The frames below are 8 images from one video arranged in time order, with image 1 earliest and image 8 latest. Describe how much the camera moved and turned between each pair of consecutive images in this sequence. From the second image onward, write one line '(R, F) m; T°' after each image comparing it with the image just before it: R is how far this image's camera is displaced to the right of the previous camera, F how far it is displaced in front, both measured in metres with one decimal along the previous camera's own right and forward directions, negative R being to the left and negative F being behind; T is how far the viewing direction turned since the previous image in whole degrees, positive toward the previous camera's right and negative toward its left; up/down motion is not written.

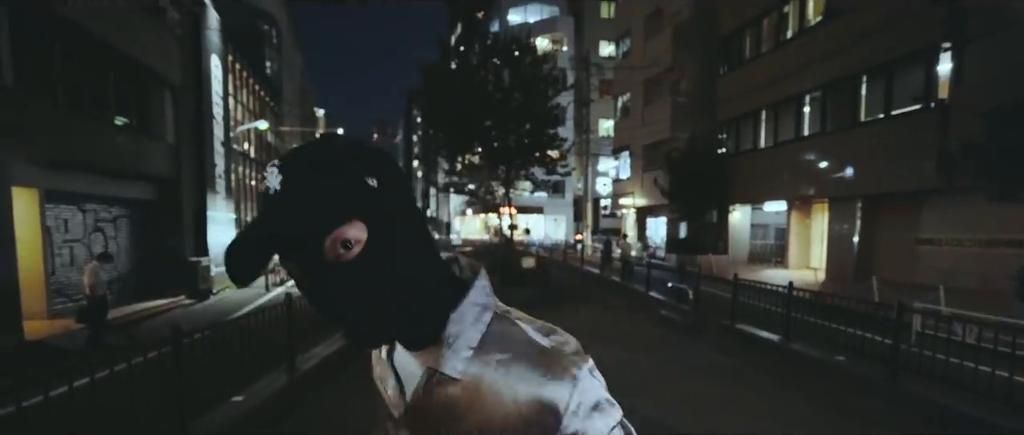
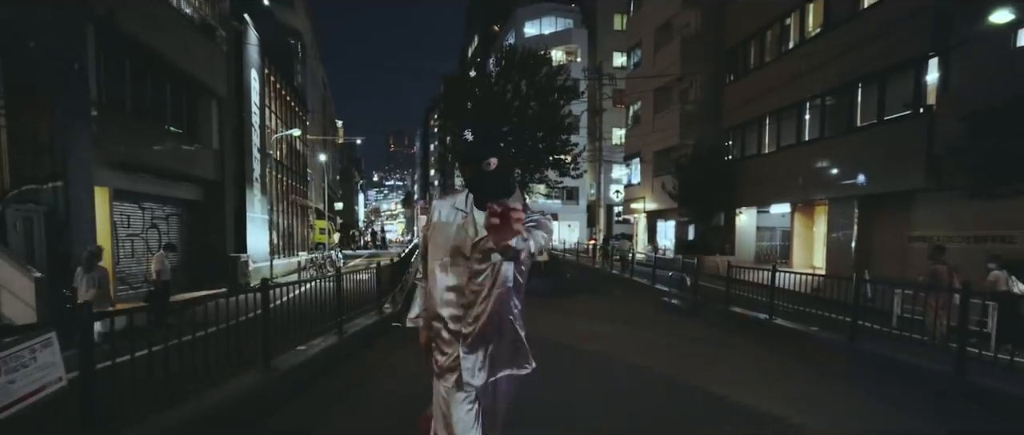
(0.0, -0.9) m; -2°
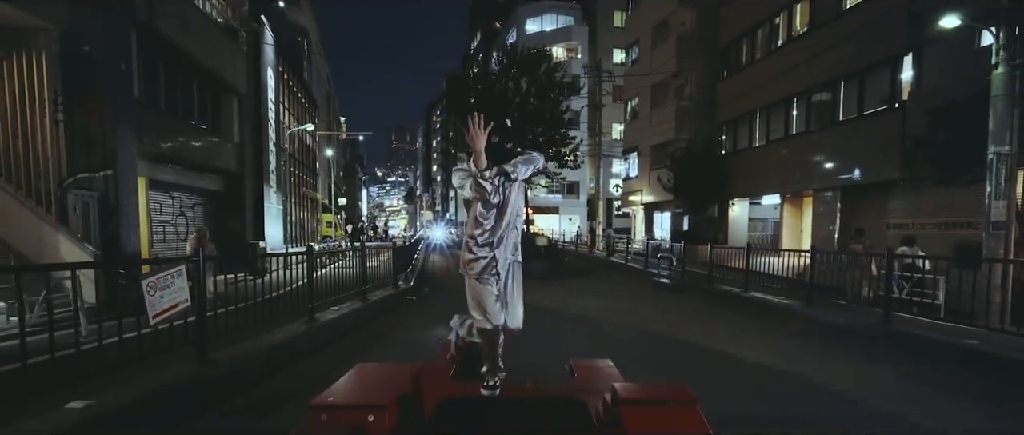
(0.0, -0.9) m; 0°
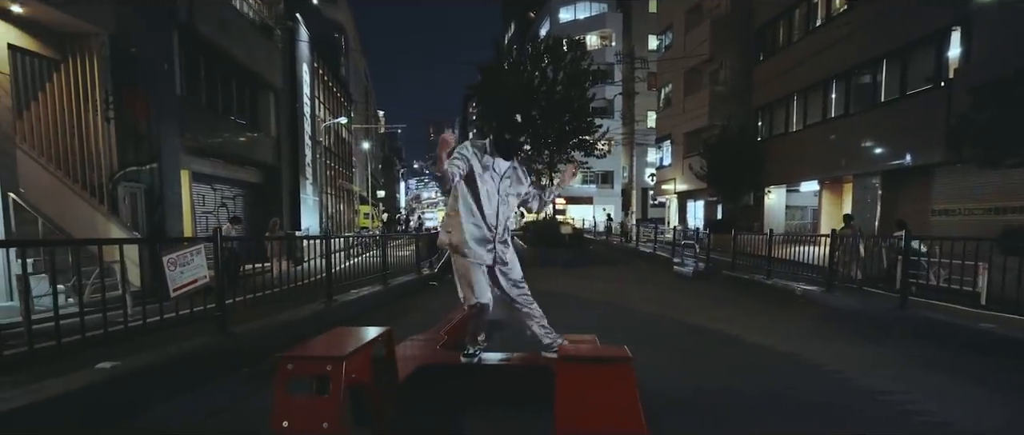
(+0.3, -0.1) m; -4°
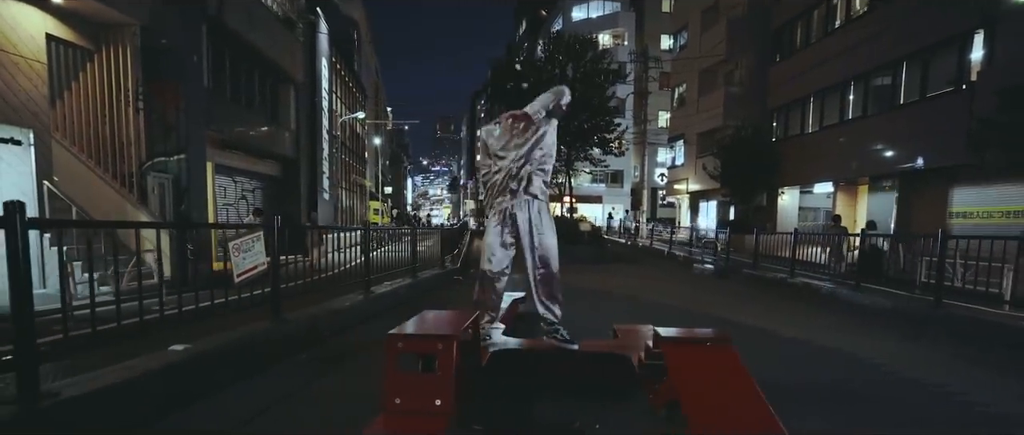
(-0.3, -0.1) m; 0°
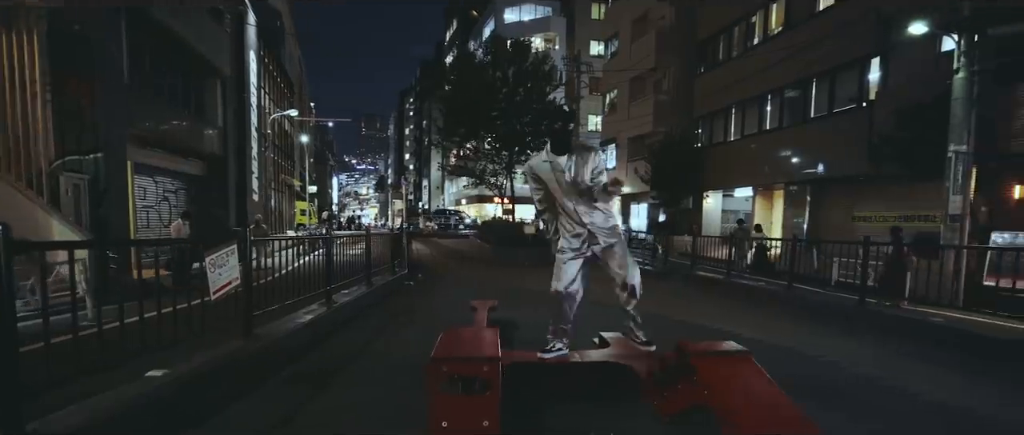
(-0.4, 0.0) m; +8°
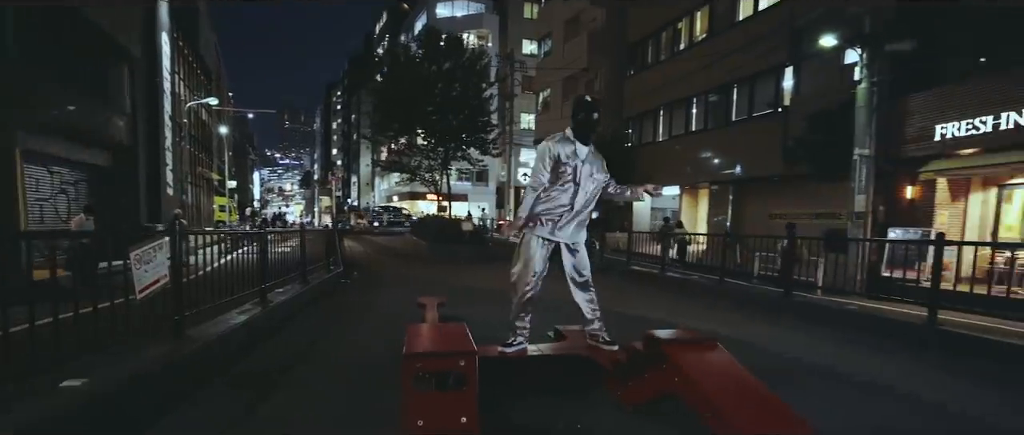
(-0.2, +0.1) m; +8°
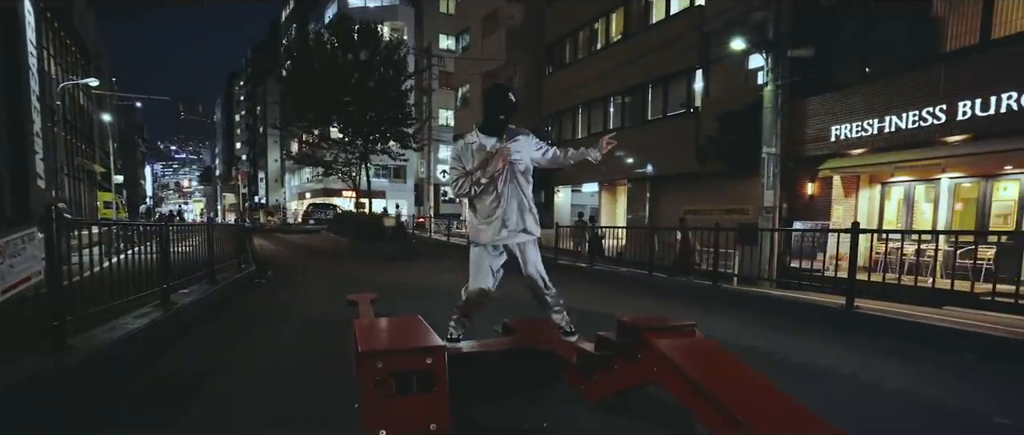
(-0.2, +0.2) m; +9°
